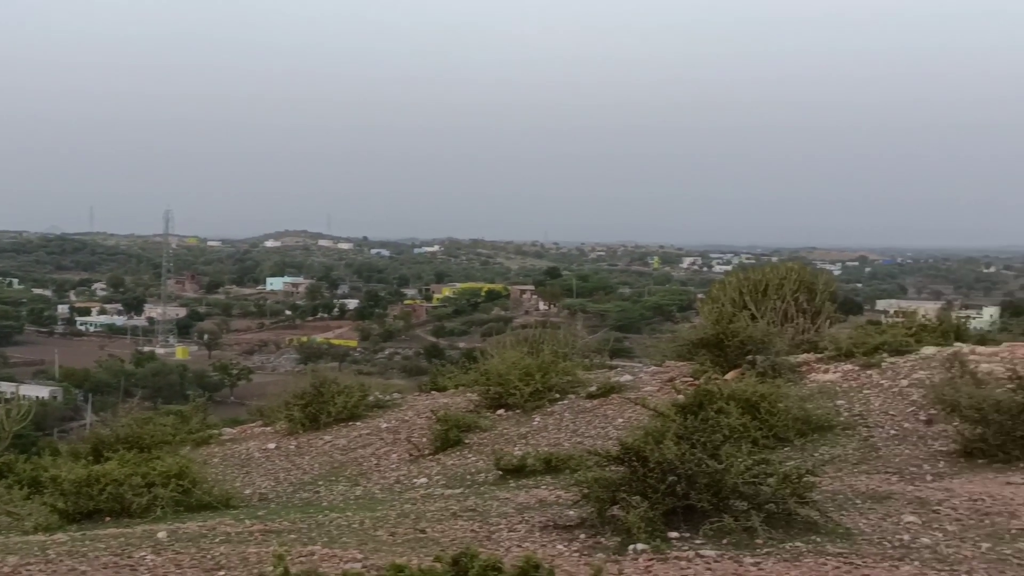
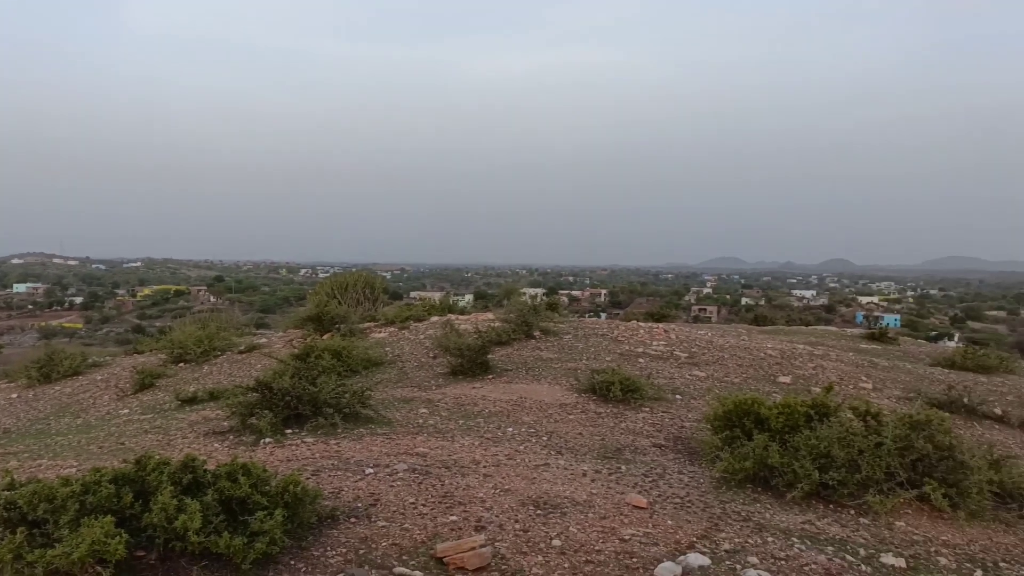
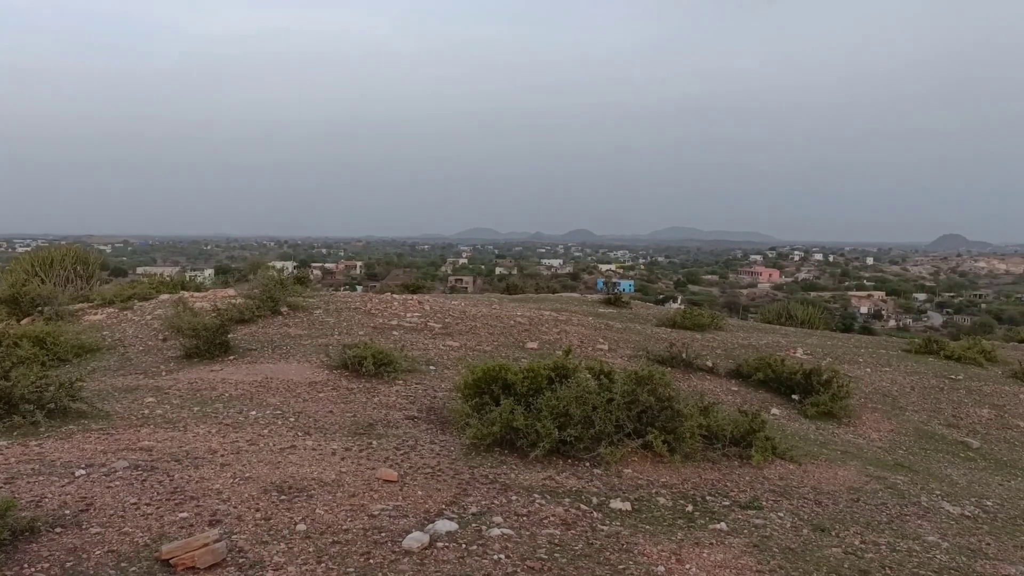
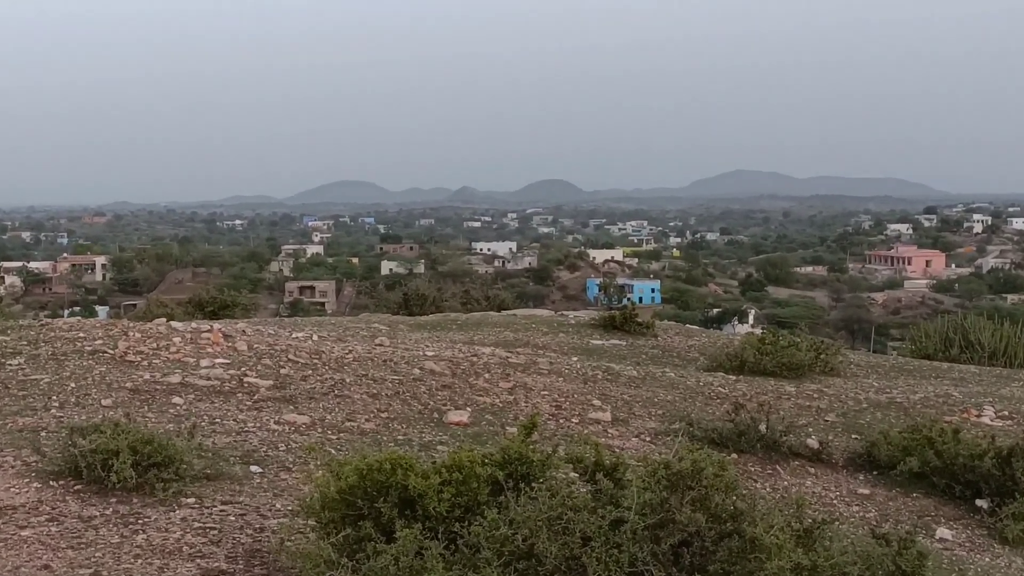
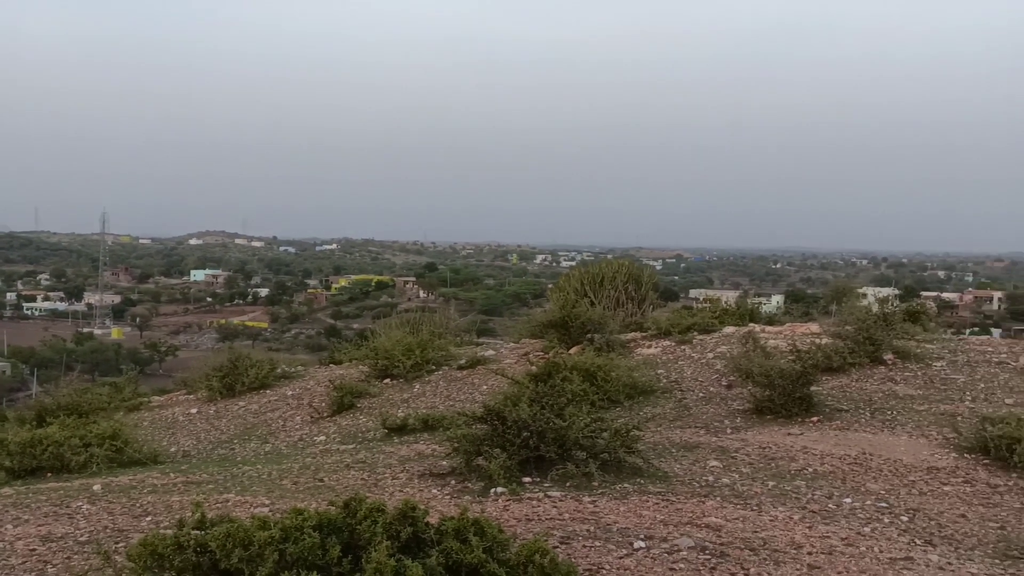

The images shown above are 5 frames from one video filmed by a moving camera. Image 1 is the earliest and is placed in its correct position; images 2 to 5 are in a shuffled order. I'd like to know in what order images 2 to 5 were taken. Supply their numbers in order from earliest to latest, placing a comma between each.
5, 2, 3, 4
